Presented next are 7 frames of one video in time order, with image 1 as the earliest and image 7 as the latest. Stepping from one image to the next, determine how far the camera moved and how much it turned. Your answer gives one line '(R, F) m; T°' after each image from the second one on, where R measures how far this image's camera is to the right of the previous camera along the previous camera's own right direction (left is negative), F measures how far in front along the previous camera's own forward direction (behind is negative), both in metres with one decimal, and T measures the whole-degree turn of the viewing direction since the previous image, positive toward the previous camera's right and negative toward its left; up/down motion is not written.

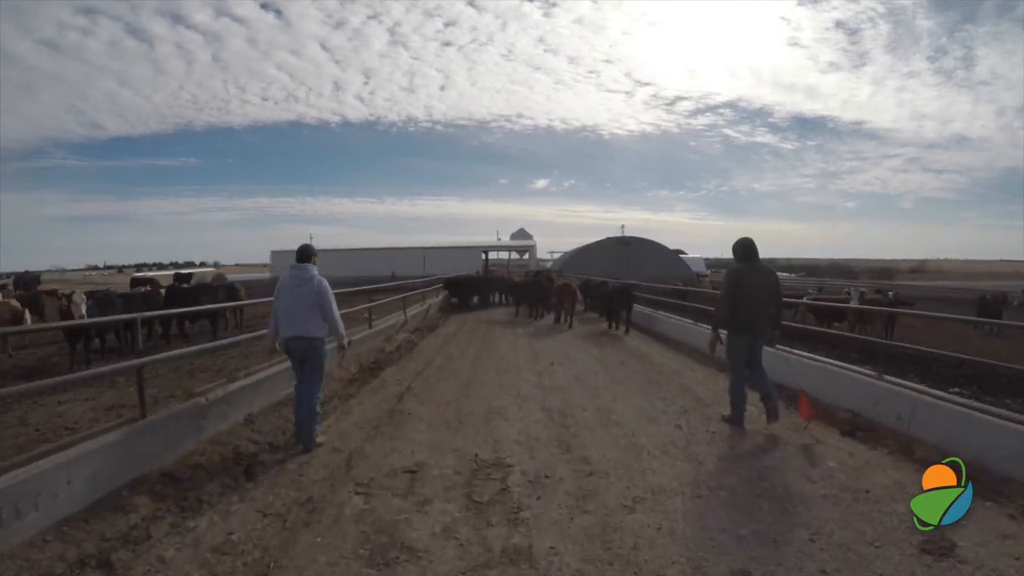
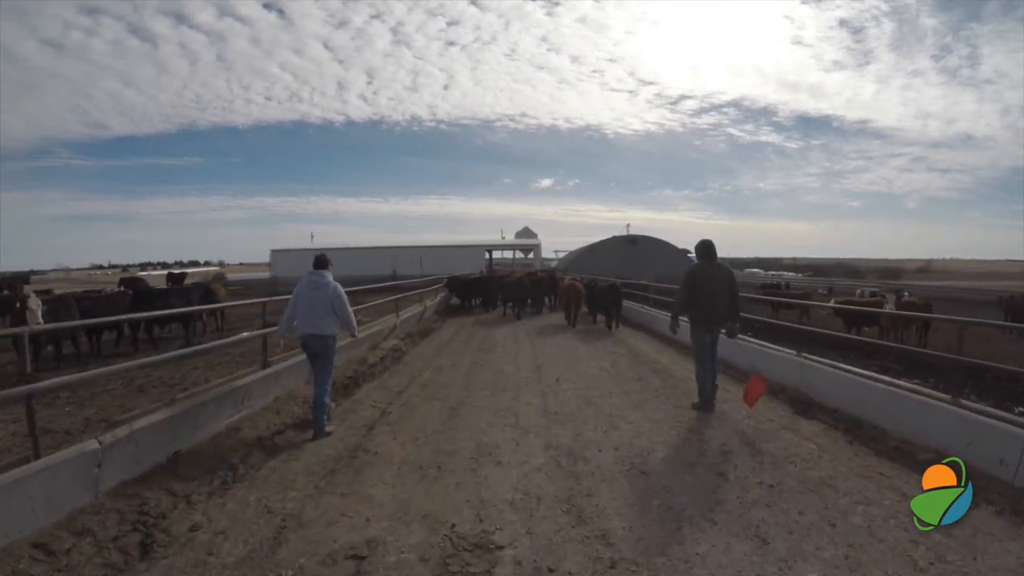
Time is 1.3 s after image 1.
(0.0, +1.0) m; 0°
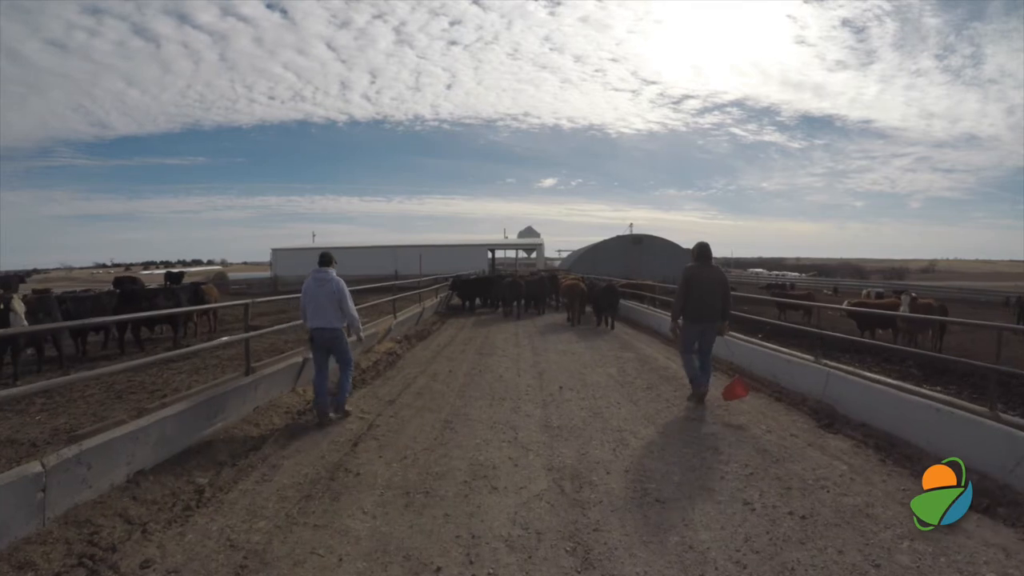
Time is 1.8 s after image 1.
(-0.3, -0.9) m; 0°
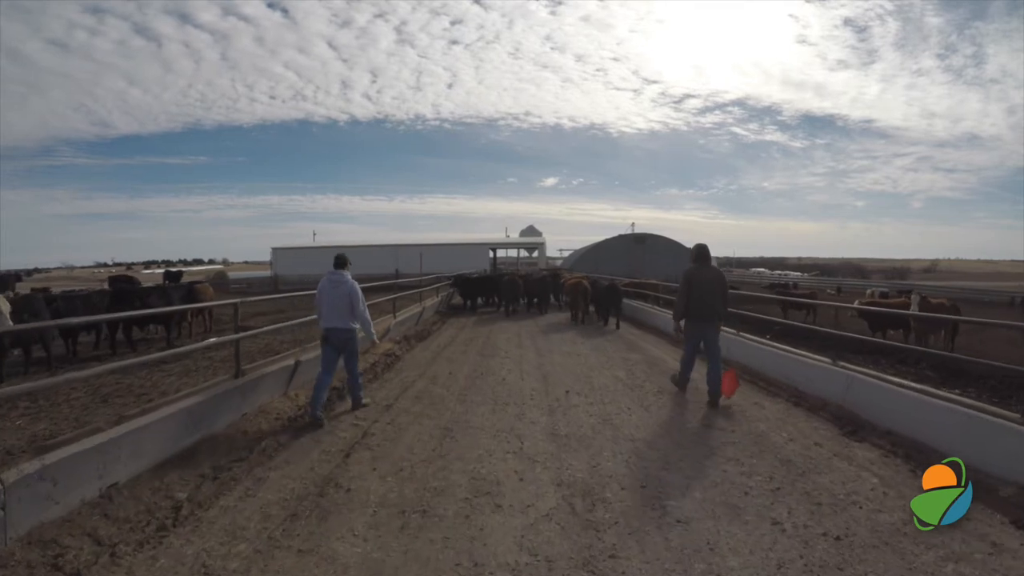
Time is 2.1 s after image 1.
(-0.1, -0.7) m; 0°
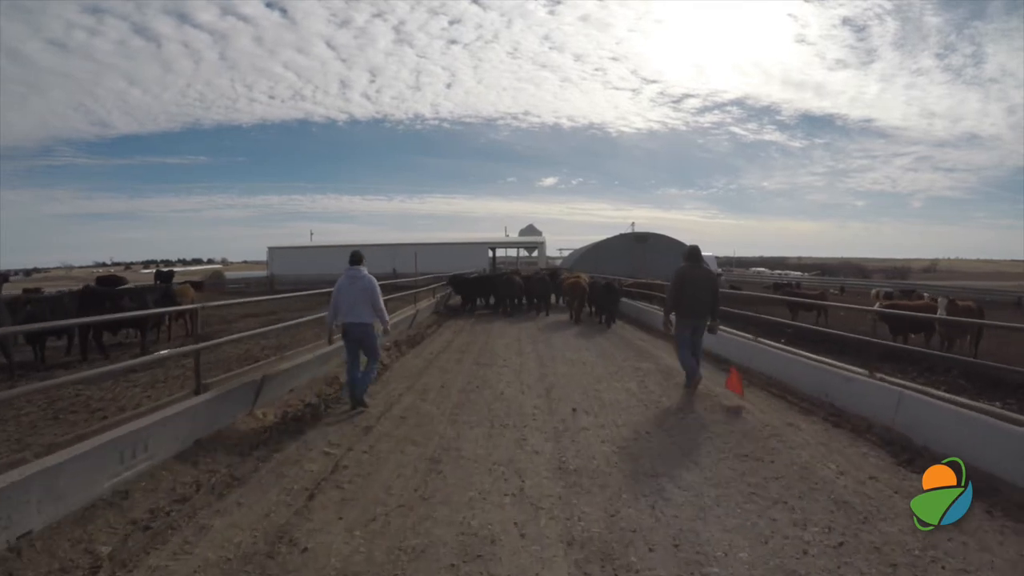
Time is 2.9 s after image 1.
(0.0, +1.1) m; 0°
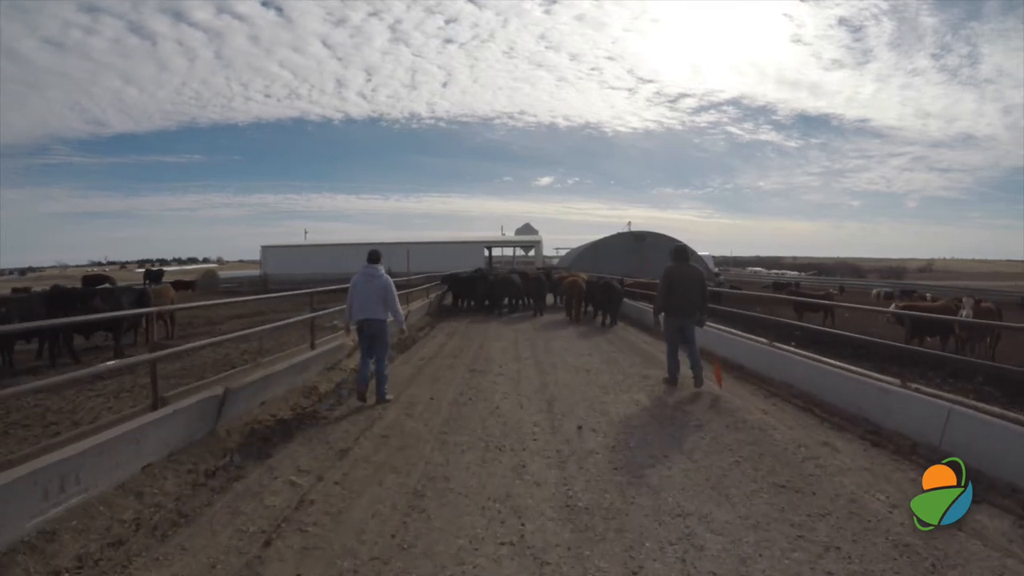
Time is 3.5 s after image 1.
(0.0, +0.9) m; 0°
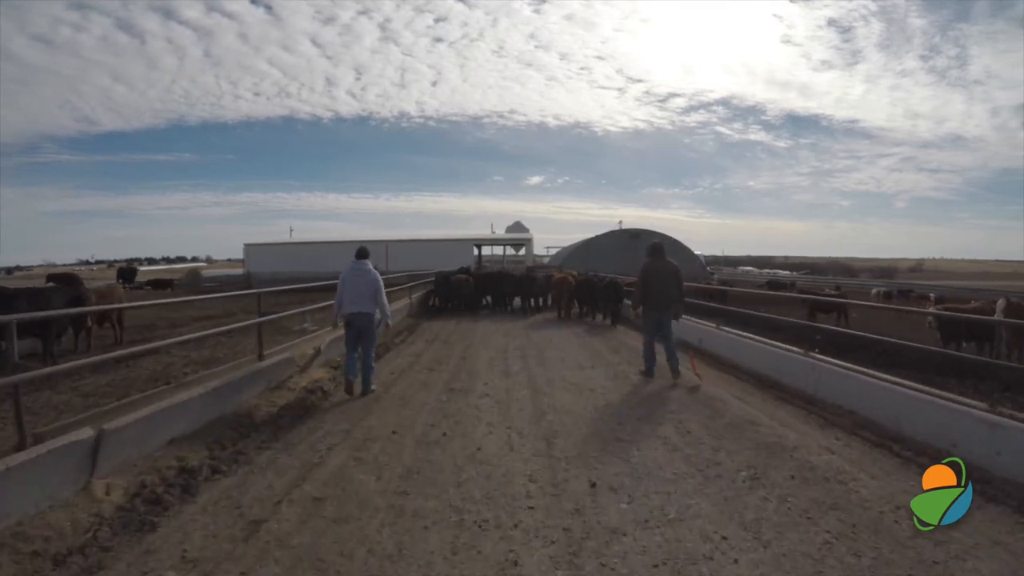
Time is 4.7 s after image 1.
(0.0, +1.8) m; +1°
